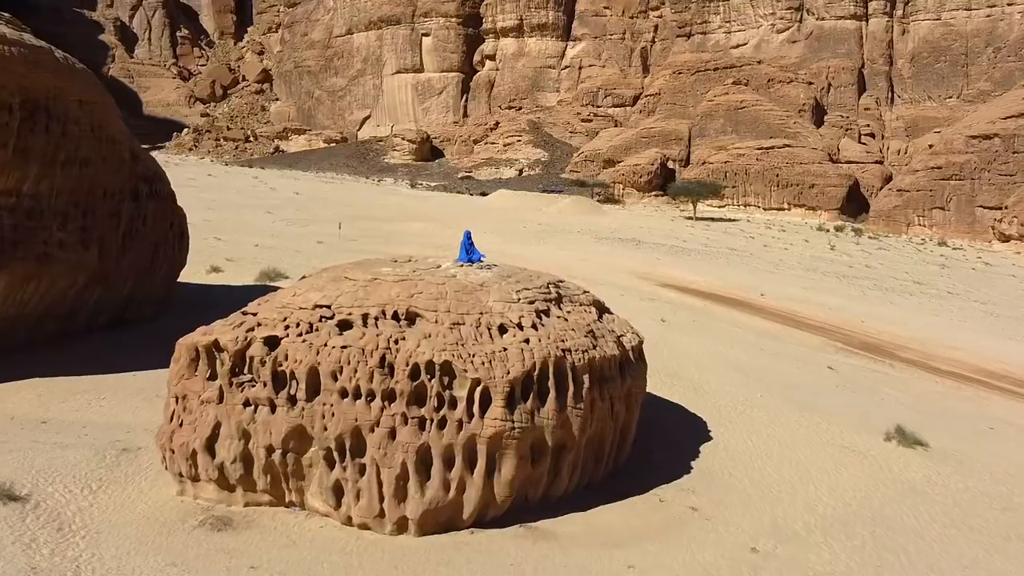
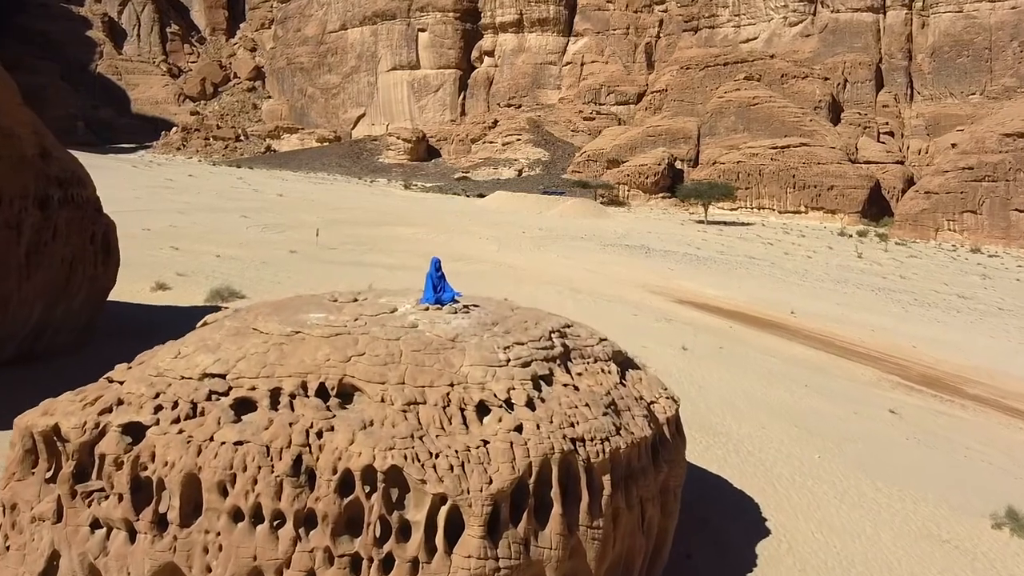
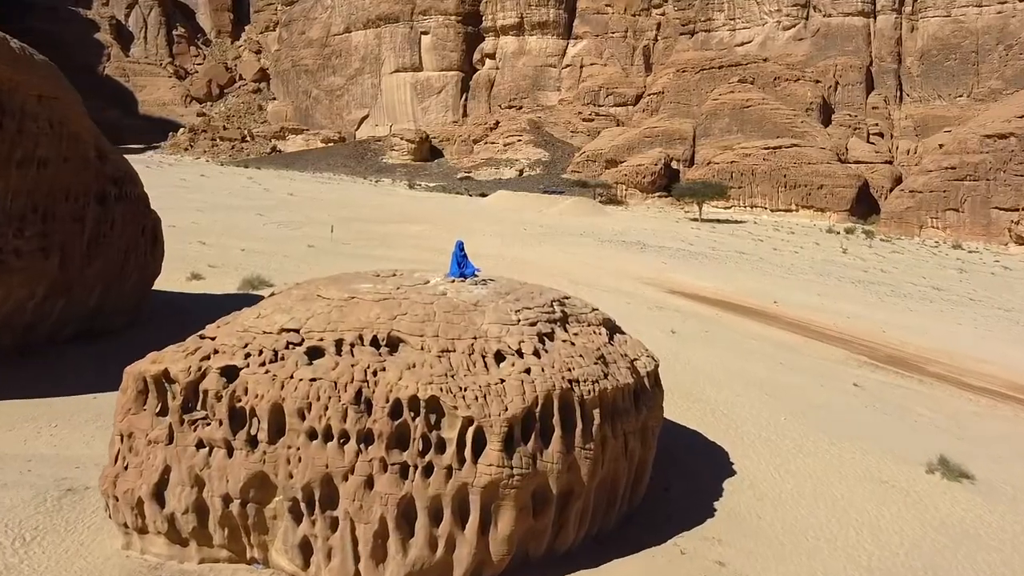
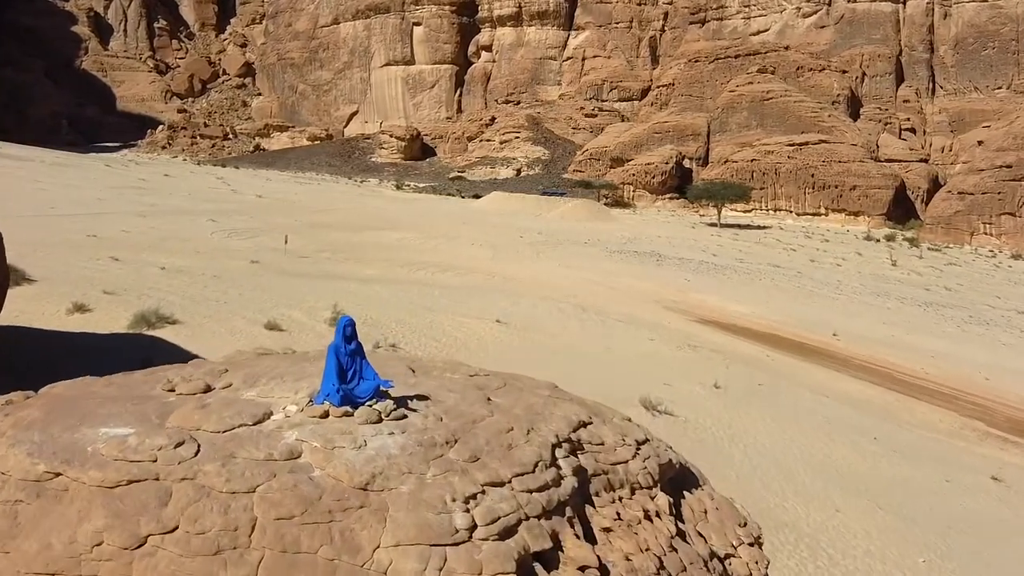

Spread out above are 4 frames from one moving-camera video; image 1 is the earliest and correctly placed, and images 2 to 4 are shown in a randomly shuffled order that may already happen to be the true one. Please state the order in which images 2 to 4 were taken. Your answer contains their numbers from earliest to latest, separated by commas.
3, 2, 4
